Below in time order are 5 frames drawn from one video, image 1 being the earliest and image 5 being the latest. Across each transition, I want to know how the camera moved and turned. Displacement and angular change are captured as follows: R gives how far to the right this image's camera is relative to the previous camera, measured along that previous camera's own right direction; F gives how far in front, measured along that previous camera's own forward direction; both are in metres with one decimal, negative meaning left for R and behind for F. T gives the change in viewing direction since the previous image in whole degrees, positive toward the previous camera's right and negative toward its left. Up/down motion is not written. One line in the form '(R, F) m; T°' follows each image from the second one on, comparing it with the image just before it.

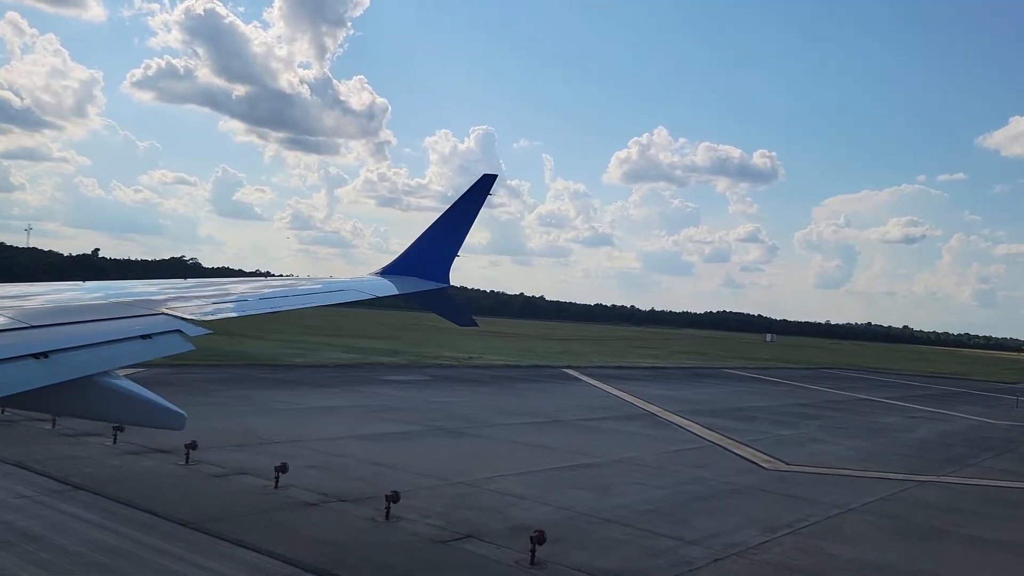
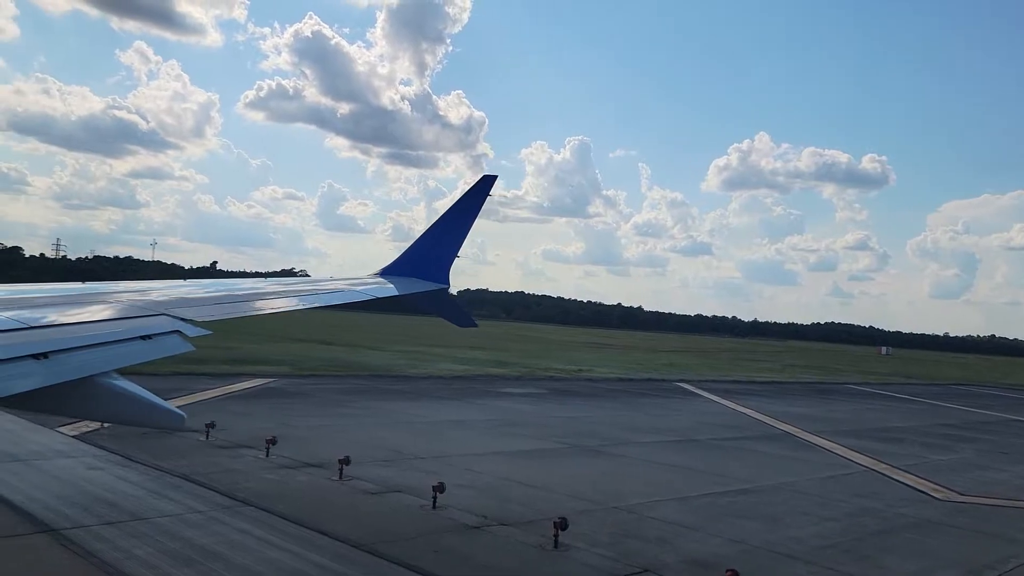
(-0.8, +0.4) m; -7°
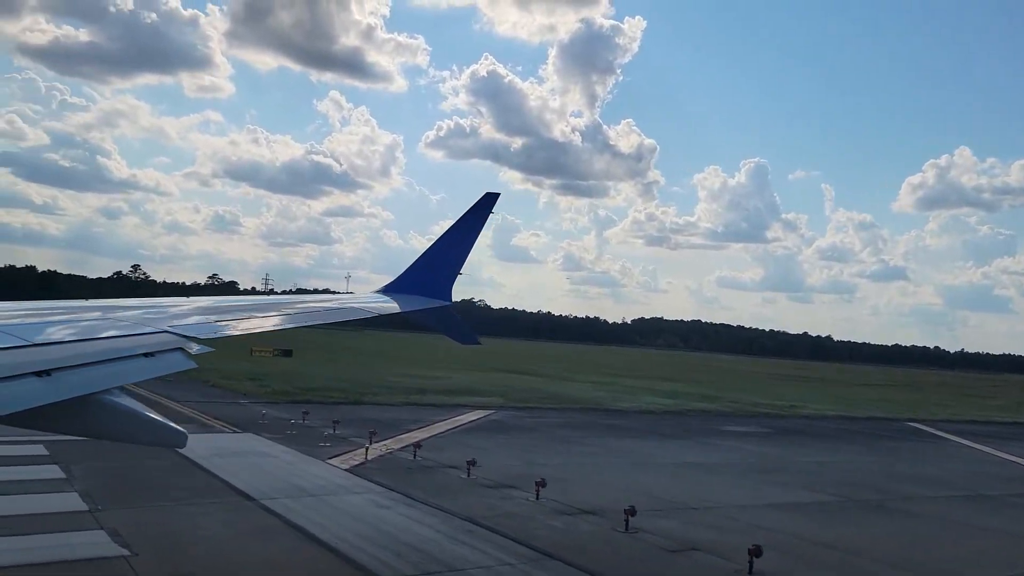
(-1.6, +0.6) m; -13°
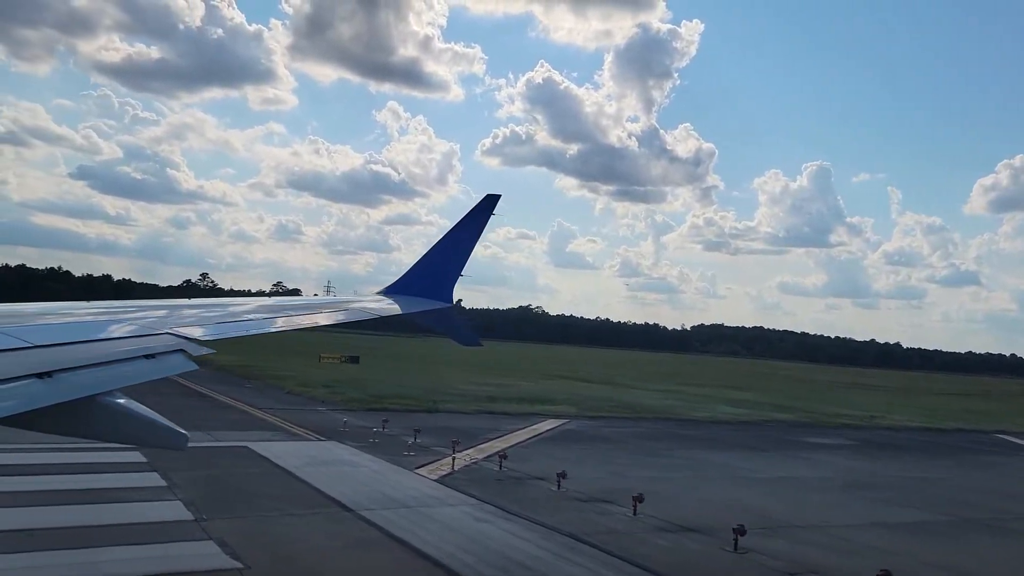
(-0.6, +0.2) m; -4°
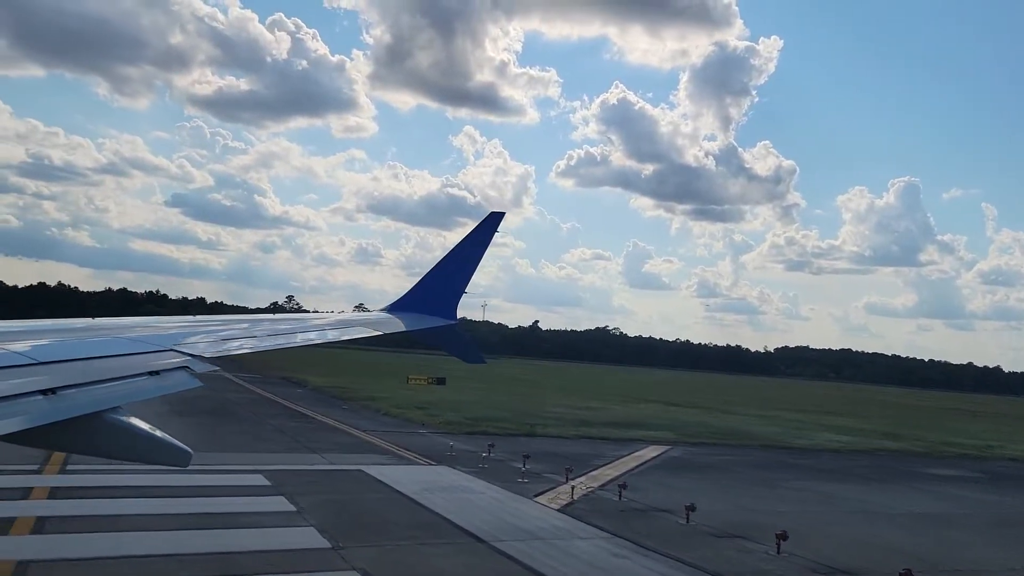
(-0.8, +0.3) m; -6°
